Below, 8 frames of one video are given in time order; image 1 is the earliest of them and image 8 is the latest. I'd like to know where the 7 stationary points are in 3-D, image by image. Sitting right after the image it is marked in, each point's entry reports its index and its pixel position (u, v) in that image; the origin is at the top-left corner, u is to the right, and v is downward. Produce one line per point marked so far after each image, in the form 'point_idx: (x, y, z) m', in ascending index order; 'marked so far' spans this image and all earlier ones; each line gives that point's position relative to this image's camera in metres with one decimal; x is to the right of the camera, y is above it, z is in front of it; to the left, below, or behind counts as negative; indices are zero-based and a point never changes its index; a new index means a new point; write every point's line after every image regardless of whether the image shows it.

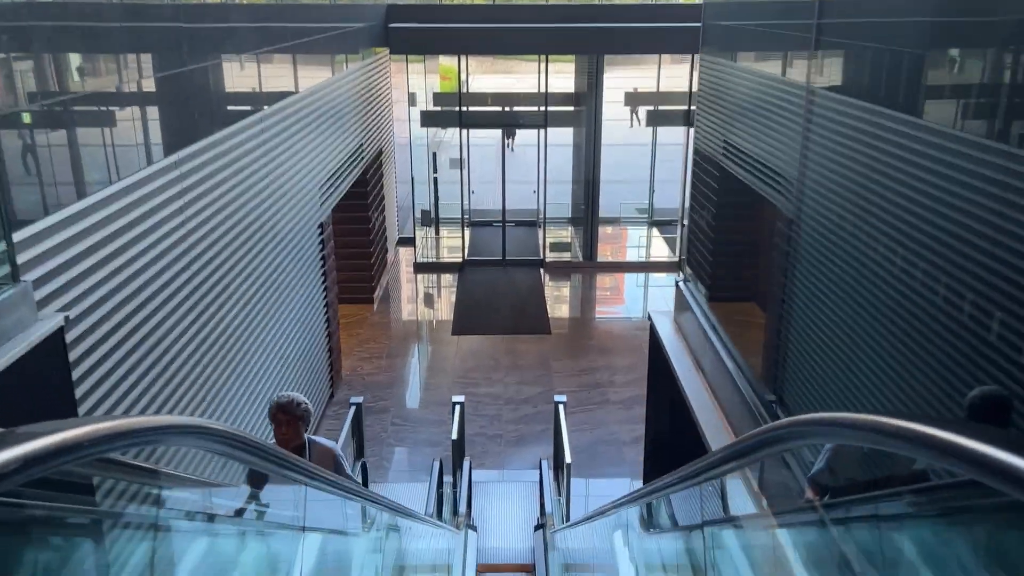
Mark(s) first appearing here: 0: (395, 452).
0: (-1.3, -1.8, +9.1) m
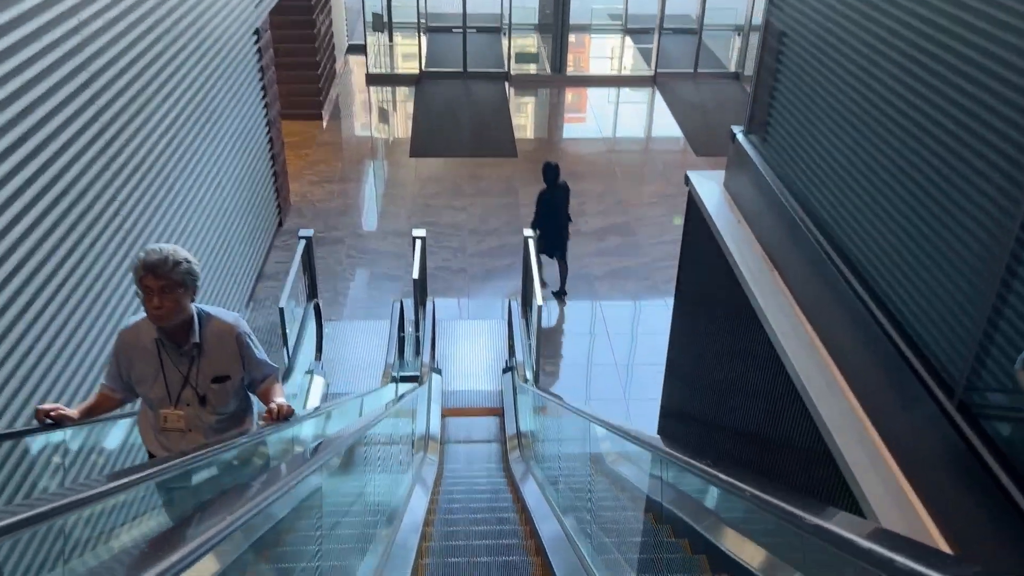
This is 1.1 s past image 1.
0: (-1.6, 0.0, +8.5) m
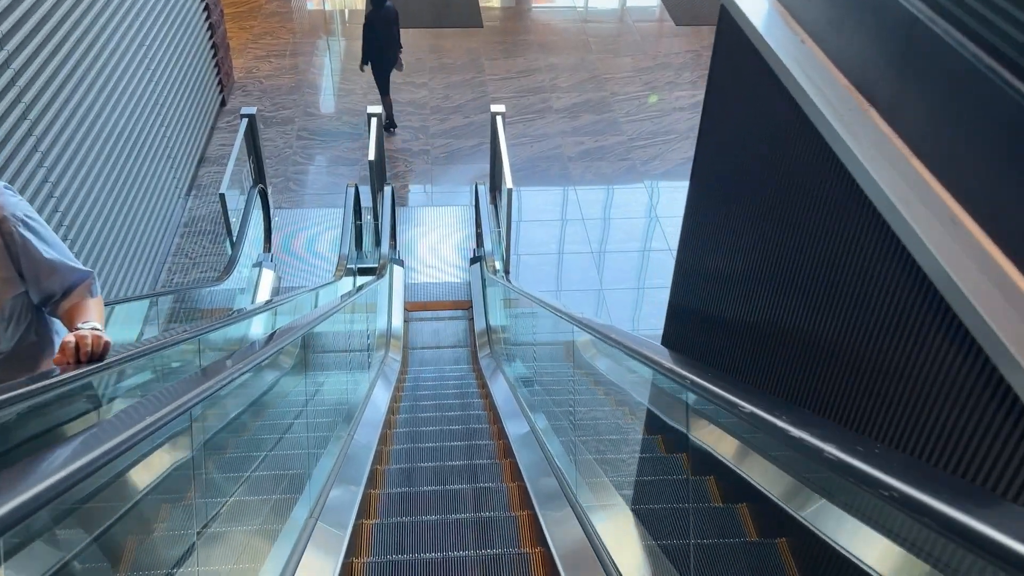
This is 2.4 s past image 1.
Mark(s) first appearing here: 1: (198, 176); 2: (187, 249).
0: (-1.9, +1.1, +7.8) m
1: (-2.8, +1.0, +7.6) m
2: (-2.6, +0.3, +6.7) m
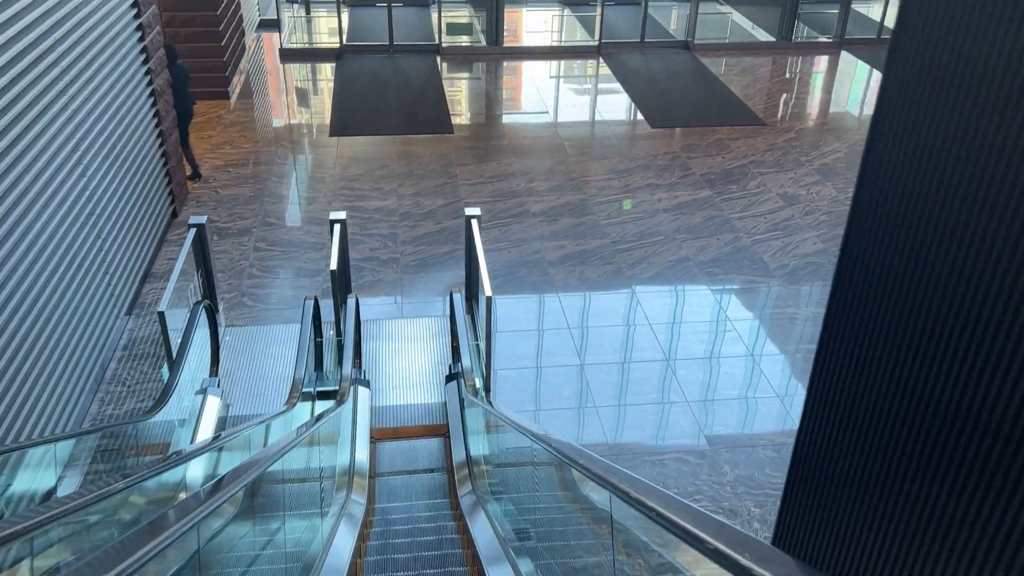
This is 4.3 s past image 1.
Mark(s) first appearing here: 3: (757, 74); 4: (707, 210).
0: (-2.1, 0.0, +7.1) m
1: (-3.0, 0.0, +6.9) m
2: (-2.7, -0.6, +5.9) m
3: (+3.5, +3.1, +12.1) m
4: (+1.9, +0.8, +8.1) m
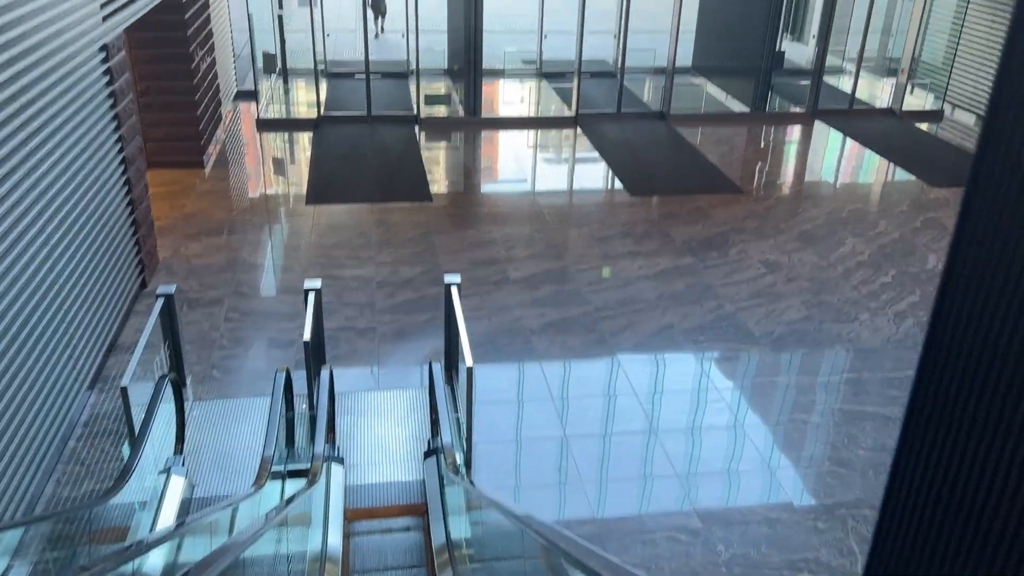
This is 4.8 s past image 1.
0: (-2.3, -0.5, +6.8) m
1: (-3.1, -0.6, +6.6) m
2: (-2.8, -1.1, +5.6) m
3: (+3.2, +2.1, +12.3) m
4: (+1.7, +0.1, +8.0) m
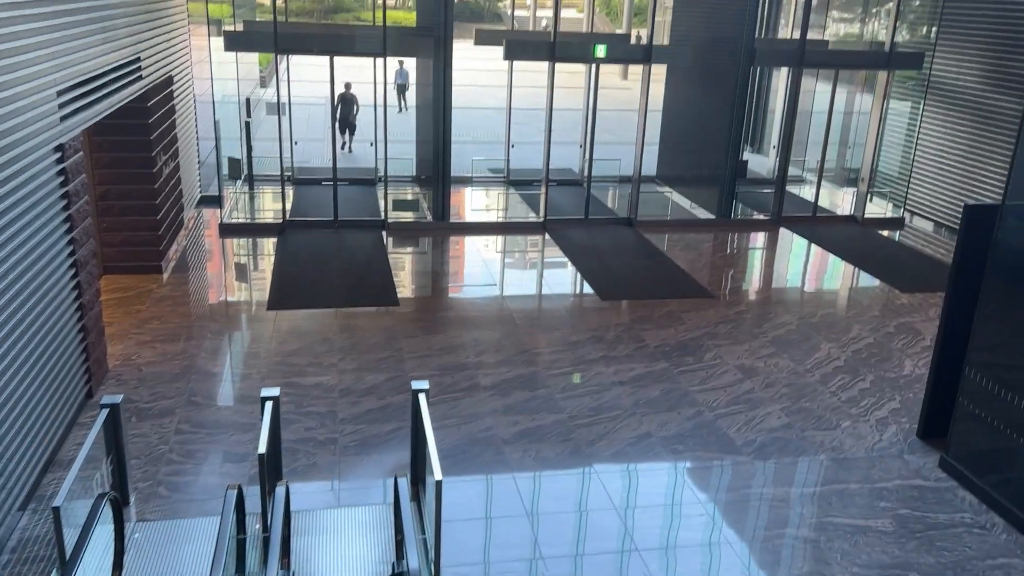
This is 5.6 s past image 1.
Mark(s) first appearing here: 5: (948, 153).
0: (-2.5, -1.4, +6.3) m
1: (-3.4, -1.4, +6.1) m
2: (-3.0, -1.8, +5.0) m
3: (+2.7, +0.6, +12.3) m
4: (+1.4, -0.9, +7.8) m
5: (+7.0, +2.2, +13.6) m
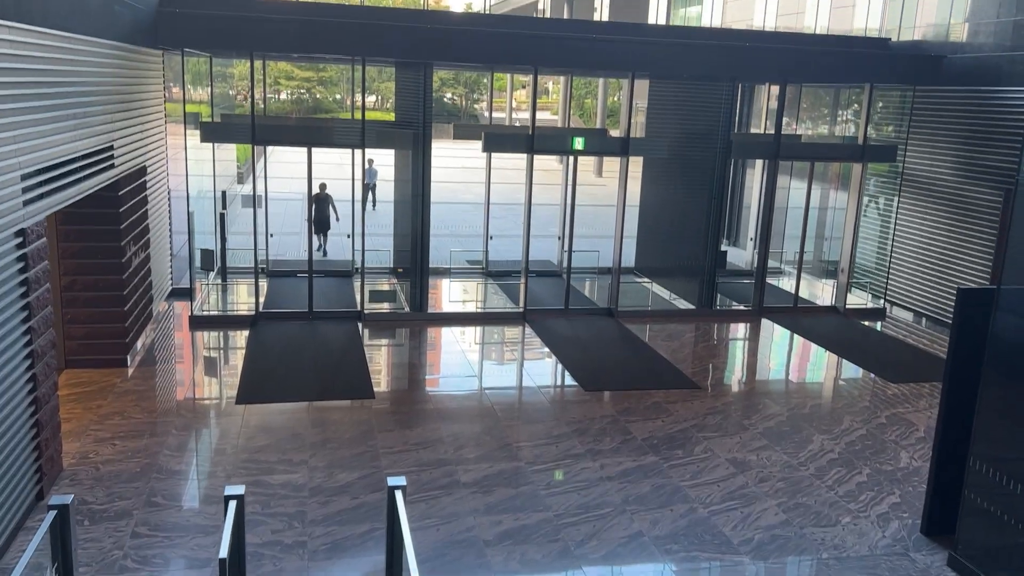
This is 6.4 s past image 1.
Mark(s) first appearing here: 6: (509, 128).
0: (-2.6, -2.0, +5.8) m
1: (-3.5, -2.0, +5.5) m
2: (-3.1, -2.2, +4.5) m
3: (+2.4, -0.7, +12.1) m
4: (+1.2, -1.7, +7.4) m
5: (+6.6, +0.7, +13.7) m
6: (0.0, +2.4, +12.5) m
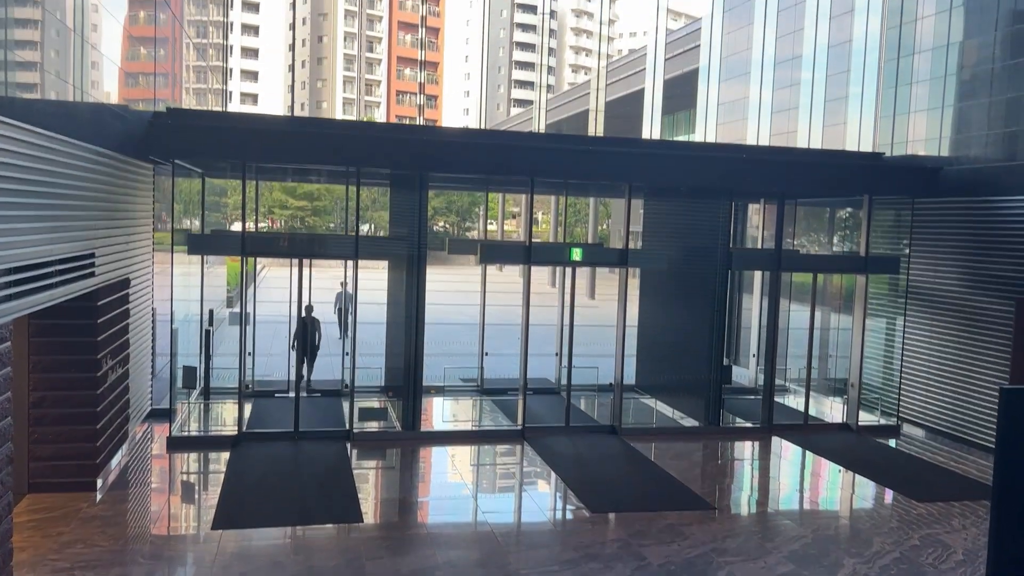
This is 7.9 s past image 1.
0: (-2.6, -2.6, +5.0) m
1: (-3.4, -2.6, +4.7) m
2: (-3.0, -2.7, +3.6) m
3: (+2.4, -2.3, +11.5) m
4: (+1.3, -2.5, +6.7) m
5: (+6.6, -1.1, +13.3) m
6: (-0.1, +0.7, +12.3) m
